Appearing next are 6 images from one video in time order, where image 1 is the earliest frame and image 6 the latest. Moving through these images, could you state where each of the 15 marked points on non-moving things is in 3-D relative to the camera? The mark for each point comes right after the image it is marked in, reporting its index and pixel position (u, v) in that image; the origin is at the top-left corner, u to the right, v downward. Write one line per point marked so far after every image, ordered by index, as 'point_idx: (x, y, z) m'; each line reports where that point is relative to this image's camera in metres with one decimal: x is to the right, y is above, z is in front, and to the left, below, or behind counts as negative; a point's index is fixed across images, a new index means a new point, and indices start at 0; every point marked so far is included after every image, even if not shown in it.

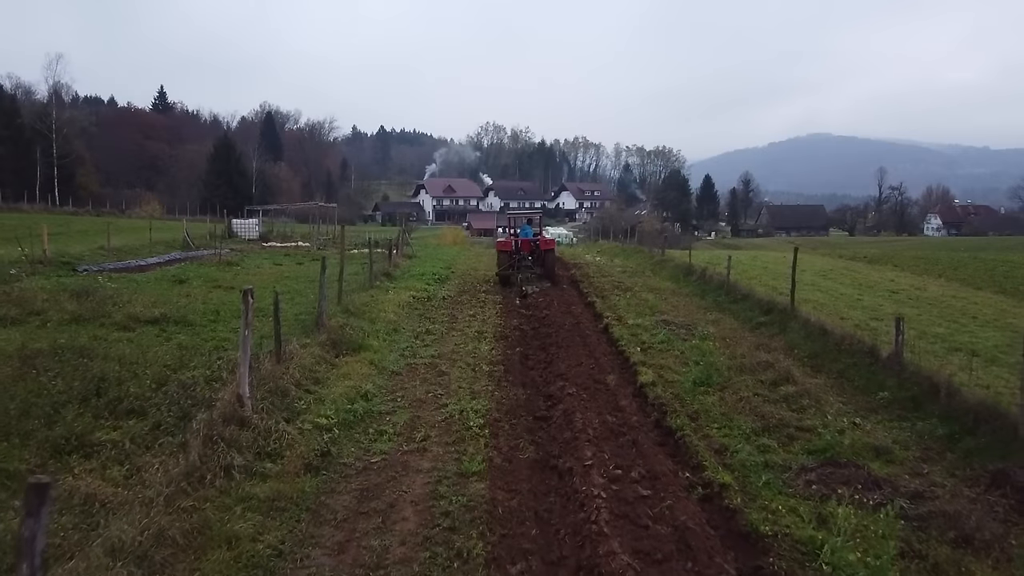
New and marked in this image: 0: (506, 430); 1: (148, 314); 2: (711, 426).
0: (-0.1, -1.3, +7.4) m
1: (-4.9, -0.4, +11.0) m
2: (+1.8, -1.3, +7.6) m
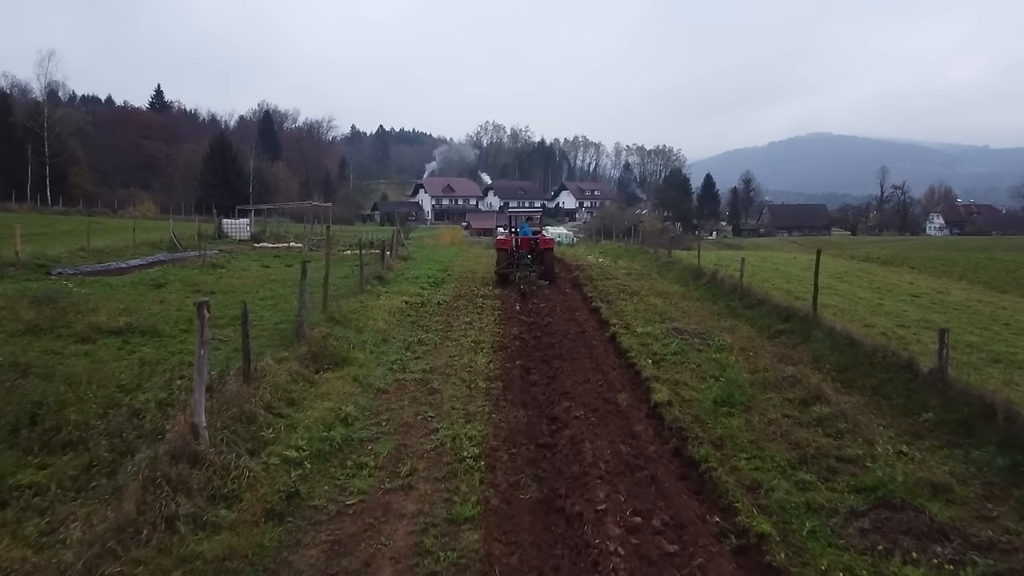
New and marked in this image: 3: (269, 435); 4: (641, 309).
0: (-0.1, -1.4, +6.5) m
1: (-4.9, -0.4, +10.0) m
2: (+1.8, -1.4, +6.6) m
3: (-1.9, -1.2, +6.5) m
4: (+2.2, -0.4, +13.9) m
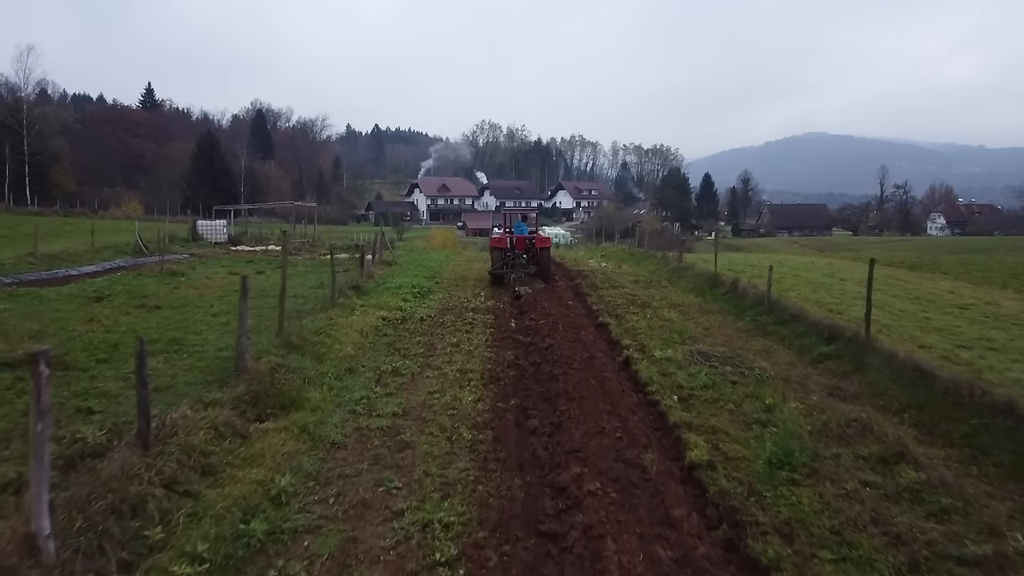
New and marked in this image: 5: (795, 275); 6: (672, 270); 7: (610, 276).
0: (-0.1, -1.6, +4.6) m
1: (-4.9, -0.6, +8.1) m
2: (+1.8, -1.6, +4.7) m
3: (-2.0, -1.4, +4.6) m
4: (+2.1, -0.6, +12.0) m
5: (+6.5, +0.3, +19.0) m
6: (+3.7, +0.4, +19.0) m
7: (+2.3, +0.3, +19.3) m
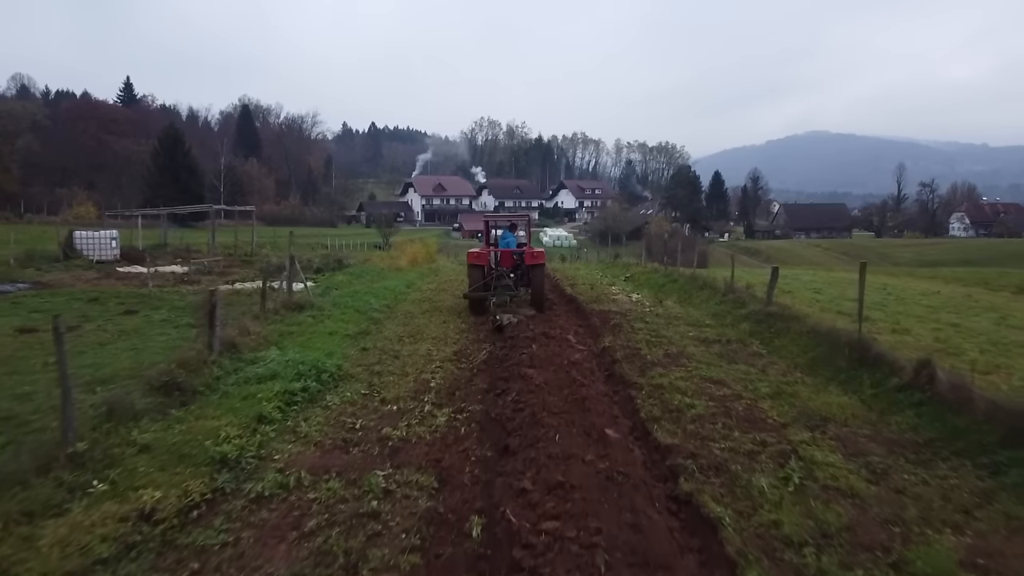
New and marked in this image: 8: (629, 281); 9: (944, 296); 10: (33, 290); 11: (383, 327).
0: (-0.3, -2.4, -2.7) m
1: (-5.2, -1.5, +0.8) m
2: (+1.6, -2.4, -2.5) m
3: (-2.2, -2.2, -2.7) m
4: (+1.9, -1.4, +4.7) m
5: (+6.3, -0.5, +11.7) m
6: (+3.5, -0.4, +11.7) m
7: (+2.1, -0.5, +12.1) m
8: (+2.8, +0.2, +19.4) m
9: (+8.2, -0.2, +15.5) m
10: (-8.6, 0.0, +14.7) m
11: (-1.8, -0.6, +11.4) m
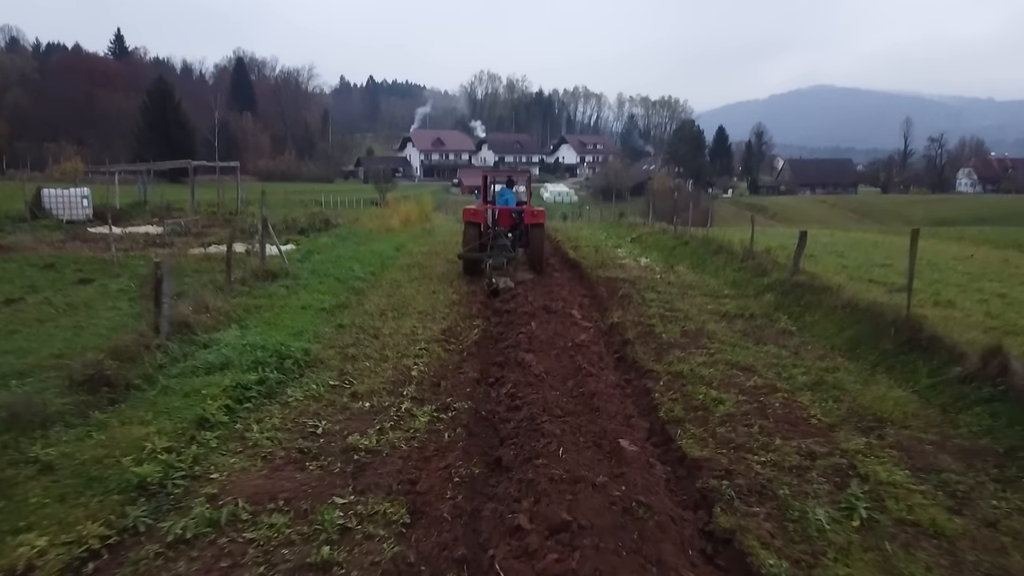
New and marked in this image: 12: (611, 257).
0: (-0.4, -2.8, -3.8) m
1: (-5.2, -1.6, -0.3) m
2: (+1.5, -2.7, -3.6) m
3: (-2.2, -2.6, -3.8) m
4: (+1.8, -1.3, +3.6) m
5: (+6.3, -0.1, +10.5) m
6: (+3.4, 0.0, +10.5) m
7: (+2.1, -0.1, +10.9) m
8: (+2.8, +1.0, +18.1) m
9: (+8.1, +0.4, +14.2) m
10: (-8.6, +0.6, +13.5) m
11: (-1.8, -0.1, +10.2) m
12: (+1.8, +0.5, +15.0) m
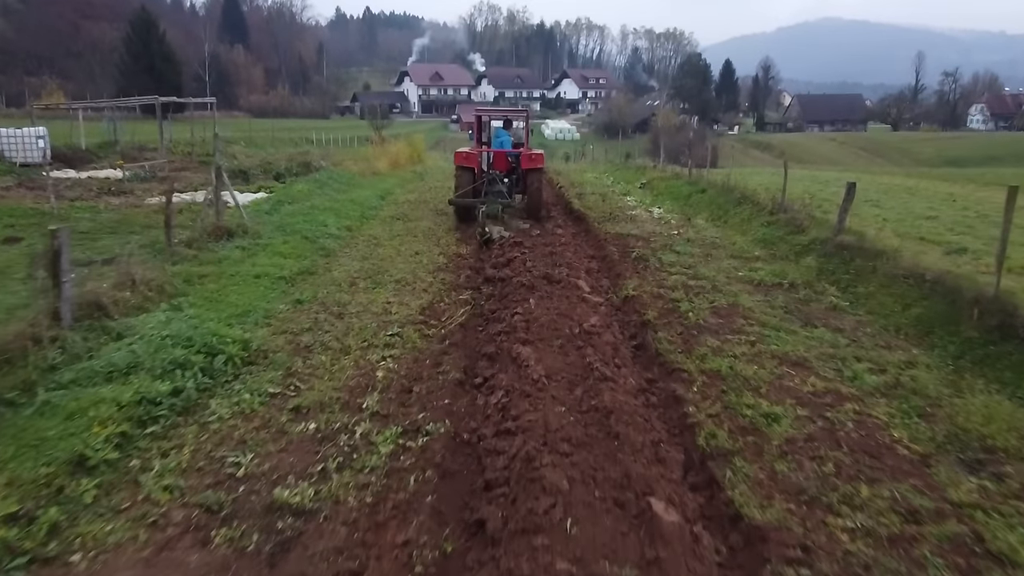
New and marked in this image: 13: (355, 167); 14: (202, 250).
0: (-0.4, -3.4, -5.1) m
1: (-5.3, -2.0, -1.7) m
2: (+1.4, -3.4, -4.9) m
3: (-2.3, -3.2, -5.1) m
4: (+1.8, -1.4, +2.2) m
5: (+6.2, +0.3, +9.0) m
6: (+3.4, +0.4, +9.0) m
7: (+2.0, +0.4, +9.3) m
8: (+2.7, +2.0, +16.5) m
9: (+8.1, +1.1, +12.6) m
10: (-8.7, +1.2, +11.9) m
11: (-1.9, +0.2, +8.6) m
12: (+1.8, +1.3, +13.4) m
13: (-3.5, +2.7, +18.5) m
14: (-3.2, +0.4, +8.4) m
